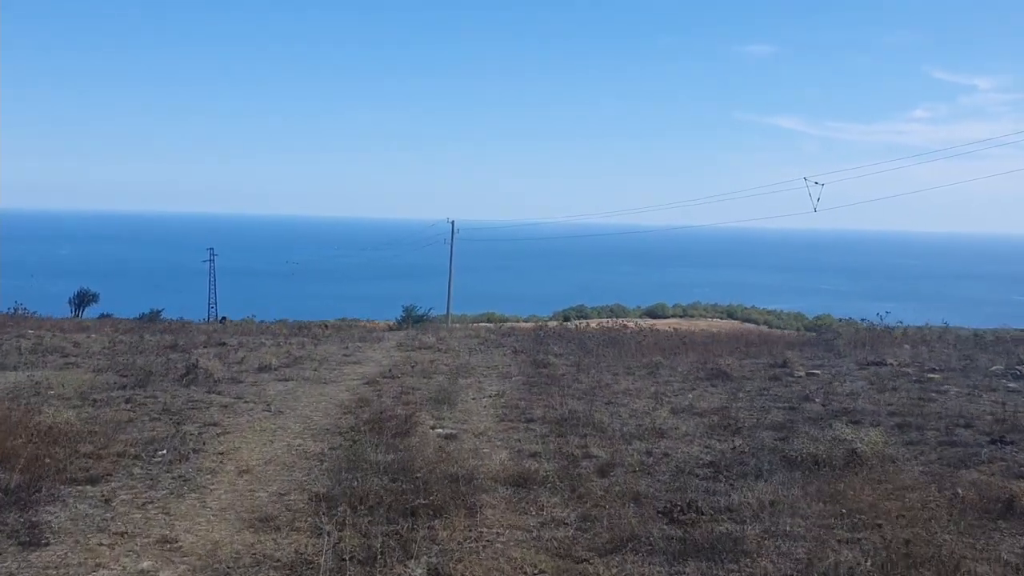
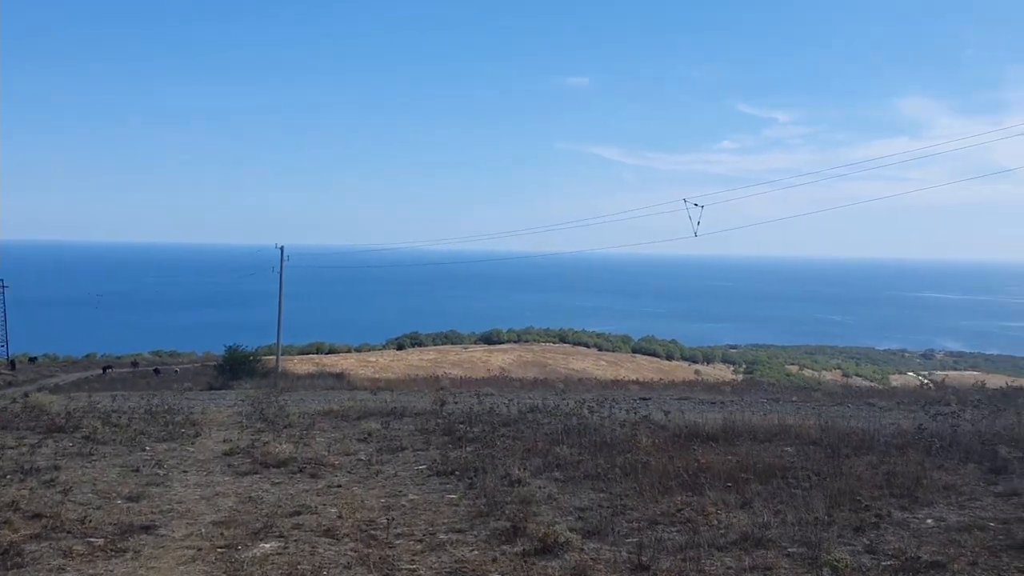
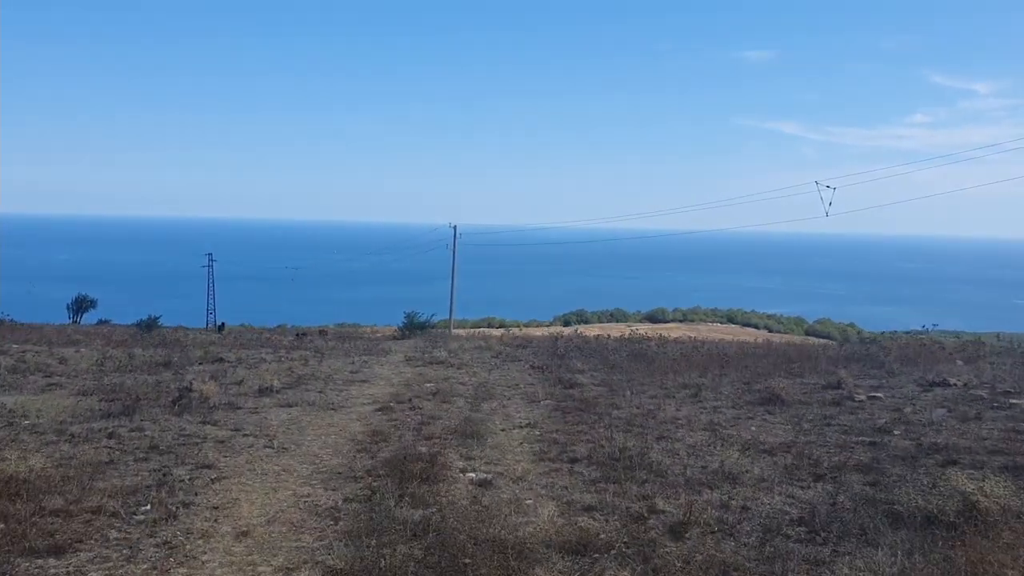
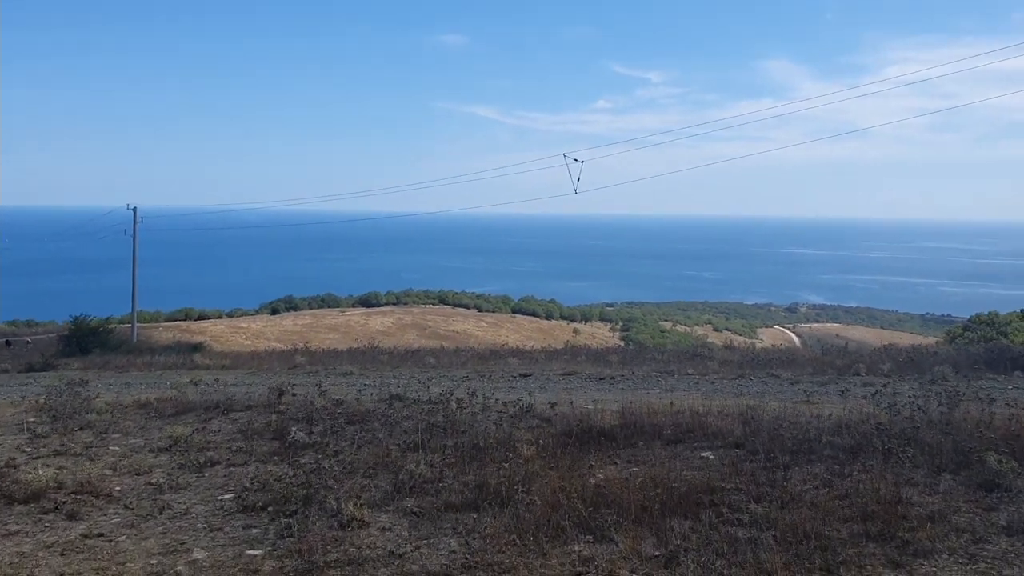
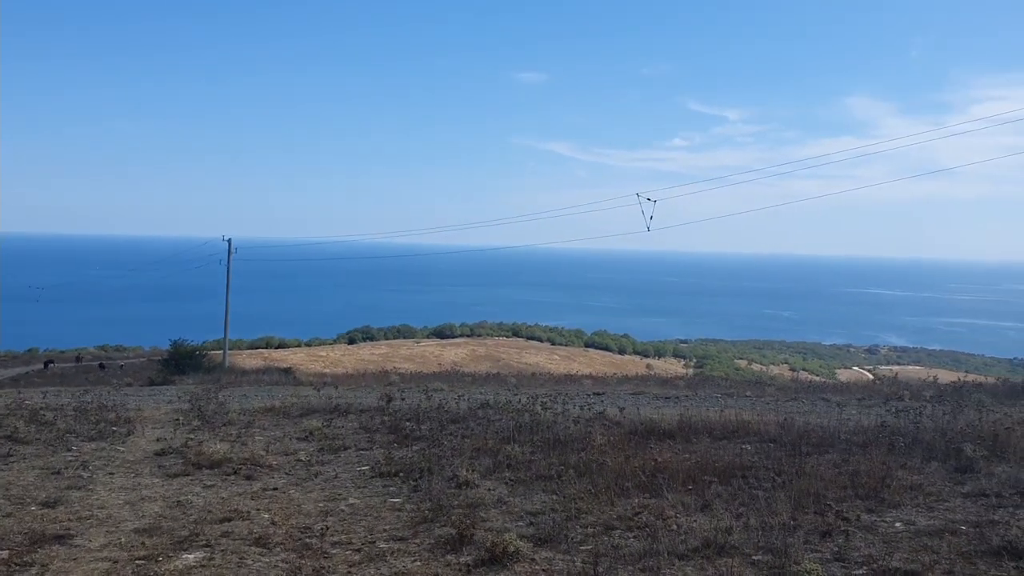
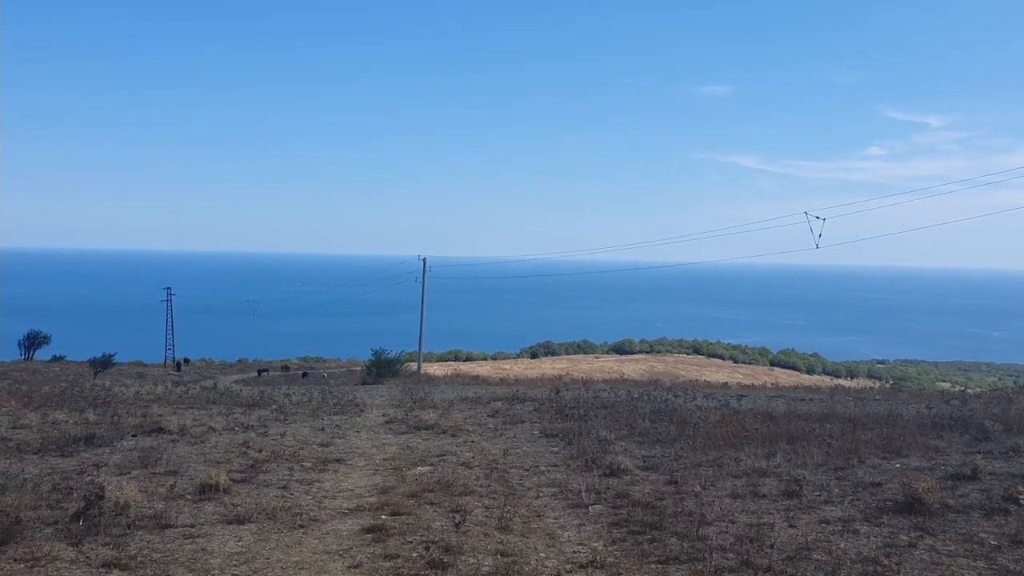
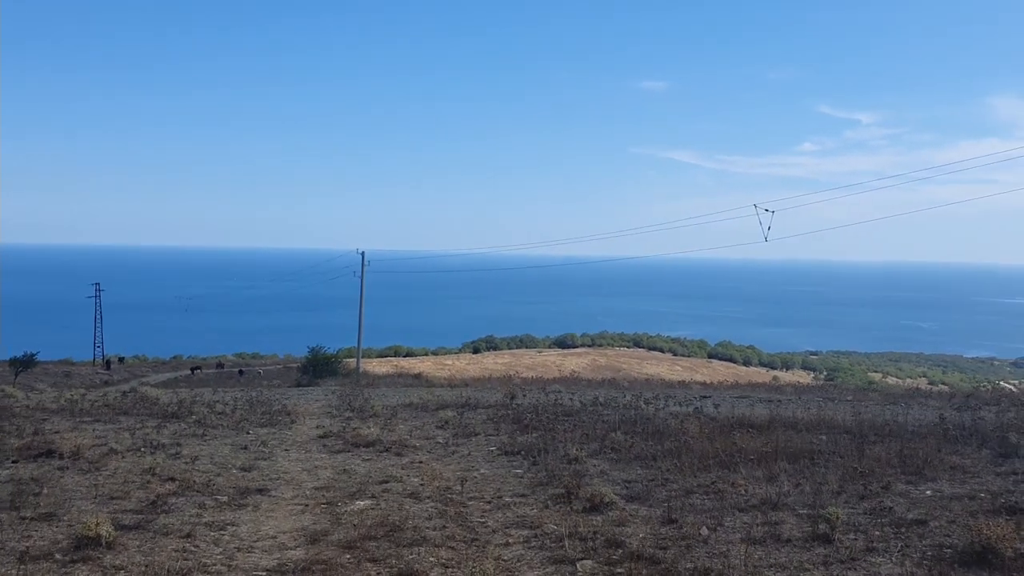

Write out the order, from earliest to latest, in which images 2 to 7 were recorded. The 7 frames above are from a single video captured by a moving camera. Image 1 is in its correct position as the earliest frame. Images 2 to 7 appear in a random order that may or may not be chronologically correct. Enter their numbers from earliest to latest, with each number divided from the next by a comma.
3, 6, 7, 2, 5, 4
